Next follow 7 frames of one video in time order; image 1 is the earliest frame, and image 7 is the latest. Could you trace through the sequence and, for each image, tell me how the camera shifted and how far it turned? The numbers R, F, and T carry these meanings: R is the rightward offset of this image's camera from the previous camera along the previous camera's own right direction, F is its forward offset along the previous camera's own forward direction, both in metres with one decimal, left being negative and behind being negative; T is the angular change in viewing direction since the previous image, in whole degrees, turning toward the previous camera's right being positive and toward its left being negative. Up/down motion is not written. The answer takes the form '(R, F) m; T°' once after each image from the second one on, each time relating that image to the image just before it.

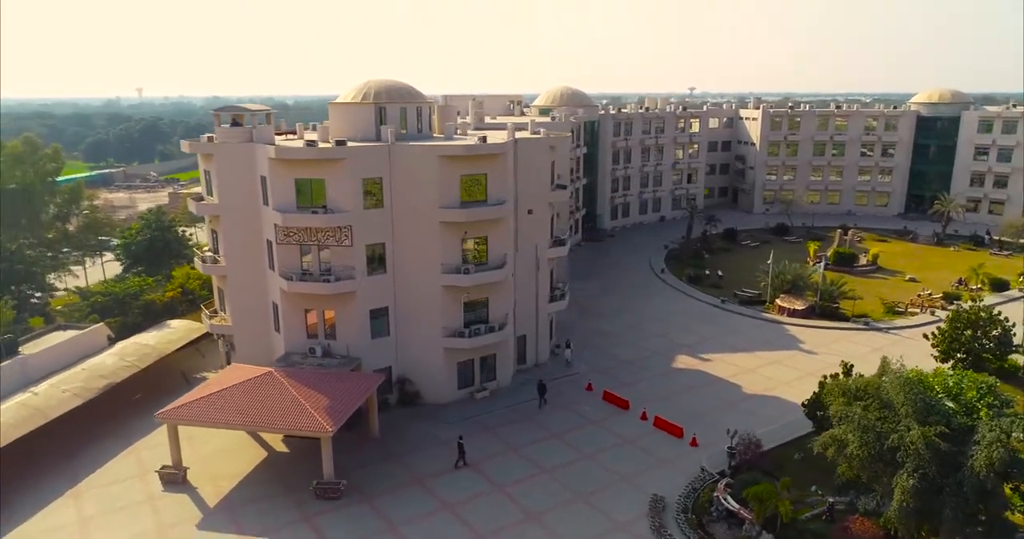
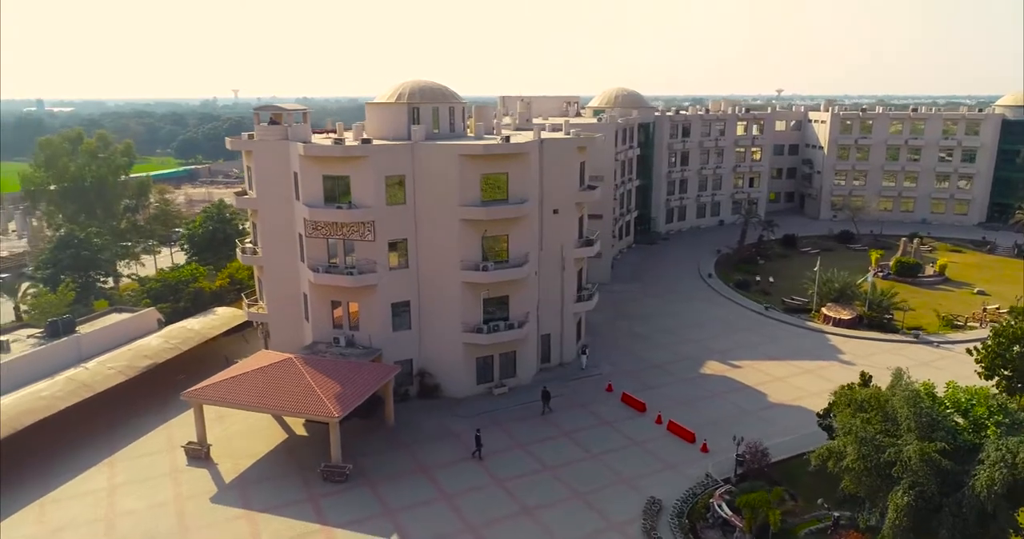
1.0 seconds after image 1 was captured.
(+2.9, -0.3) m; -6°
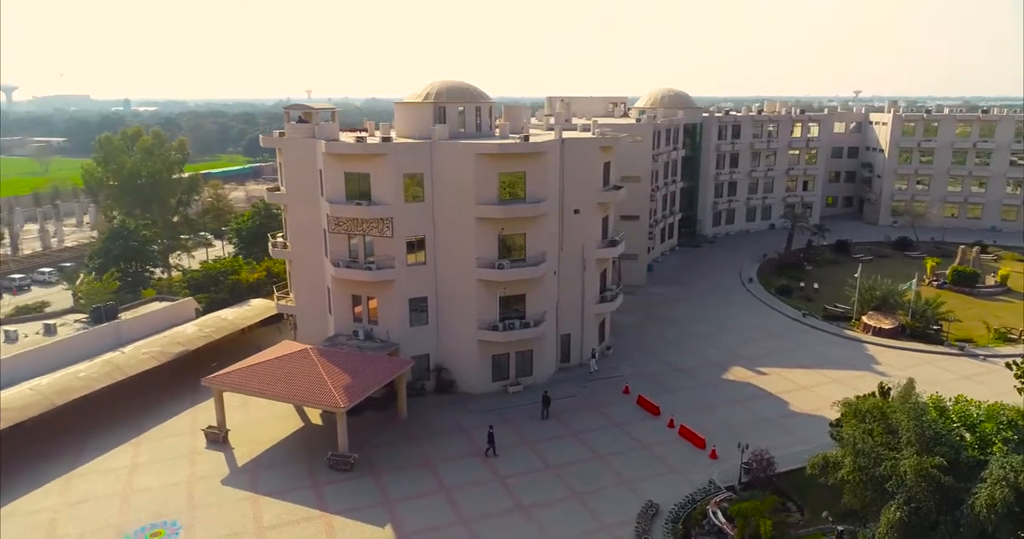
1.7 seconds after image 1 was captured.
(+2.5, -0.1) m; -5°
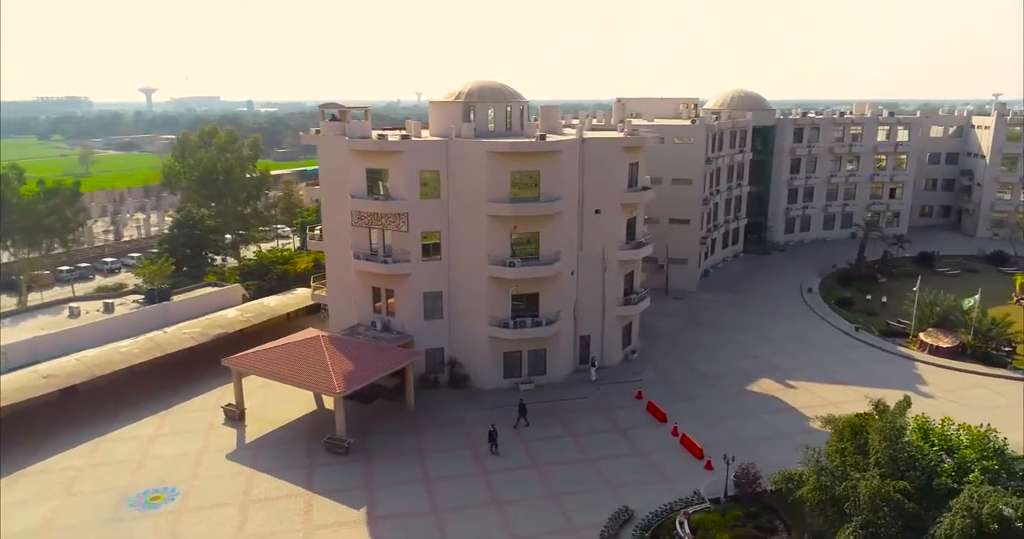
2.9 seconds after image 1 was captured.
(+4.7, +0.1) m; -8°
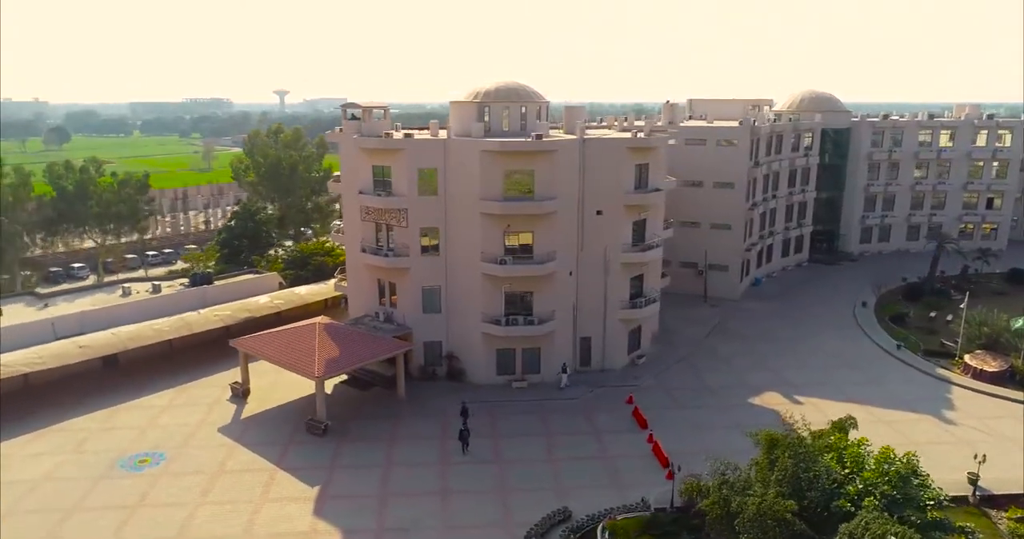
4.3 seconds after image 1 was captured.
(+6.4, +0.1) m; -9°
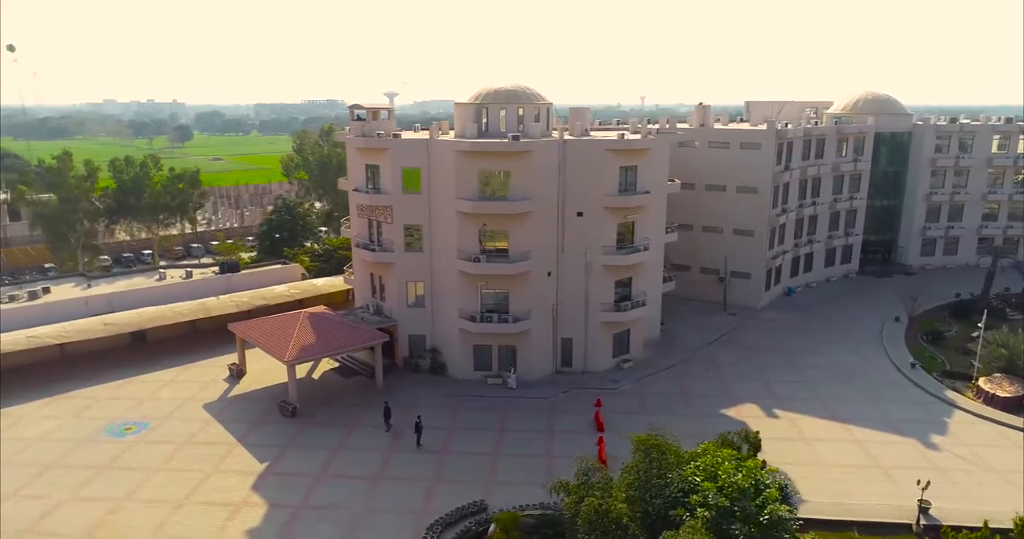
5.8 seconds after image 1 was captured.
(+6.9, -0.2) m; -8°
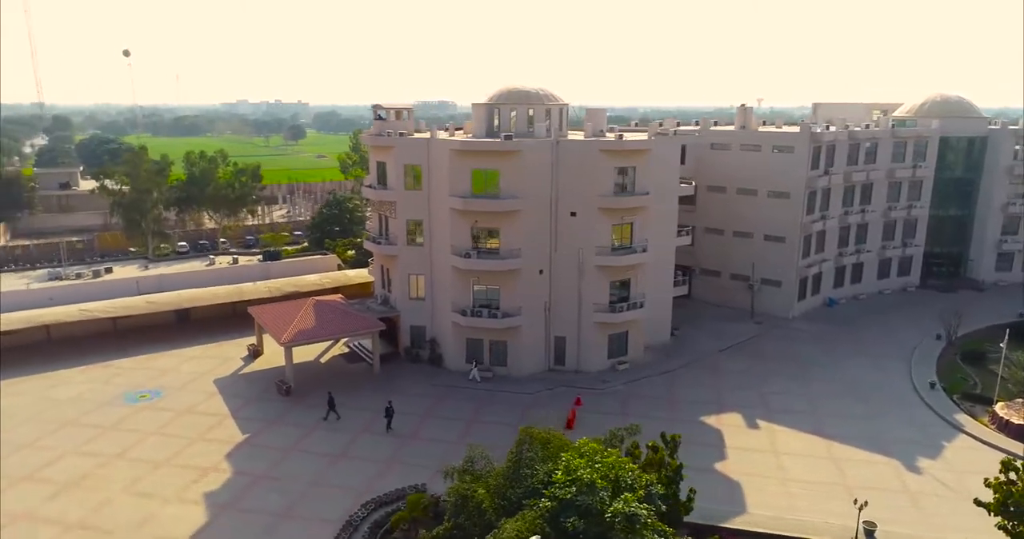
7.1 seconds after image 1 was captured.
(+6.4, -0.4) m; -9°
